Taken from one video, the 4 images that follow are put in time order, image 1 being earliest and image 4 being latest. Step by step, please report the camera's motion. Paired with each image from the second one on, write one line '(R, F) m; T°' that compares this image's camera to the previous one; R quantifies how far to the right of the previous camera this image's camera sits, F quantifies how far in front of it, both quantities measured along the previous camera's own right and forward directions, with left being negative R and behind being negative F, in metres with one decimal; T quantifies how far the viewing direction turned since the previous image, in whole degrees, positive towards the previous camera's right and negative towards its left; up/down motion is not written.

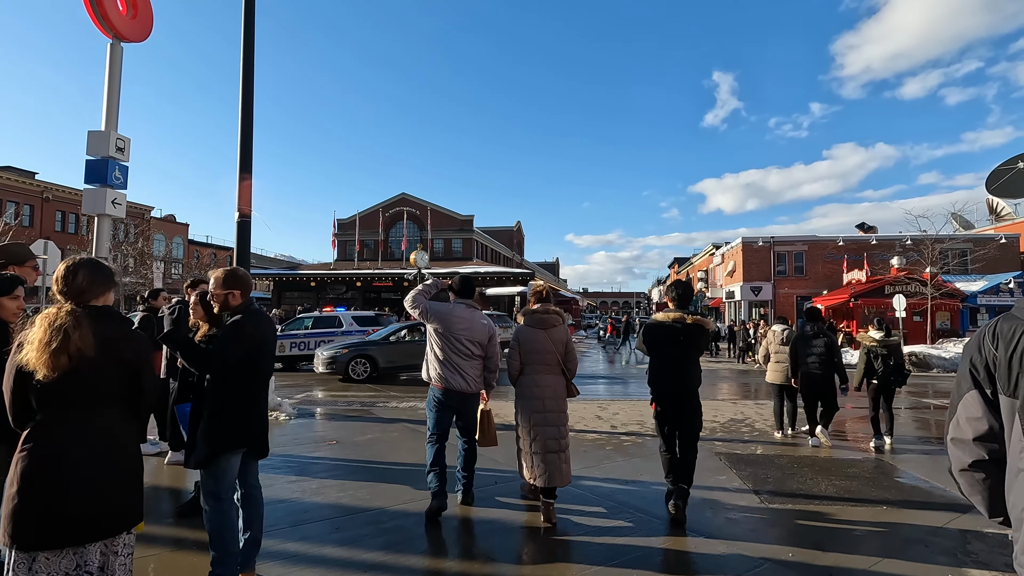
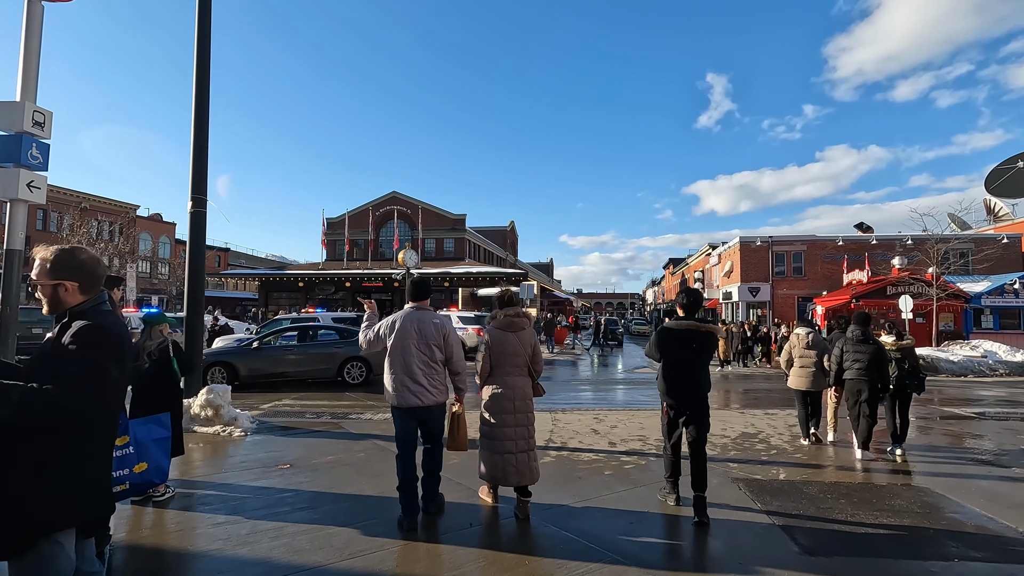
(+0.1, +0.9) m; +1°
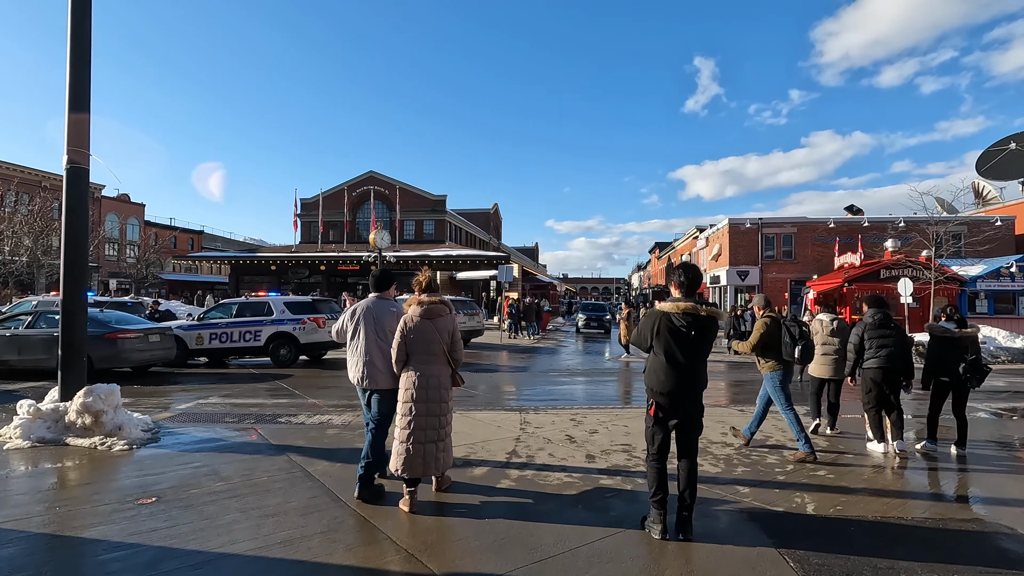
(+0.3, +1.4) m; +1°
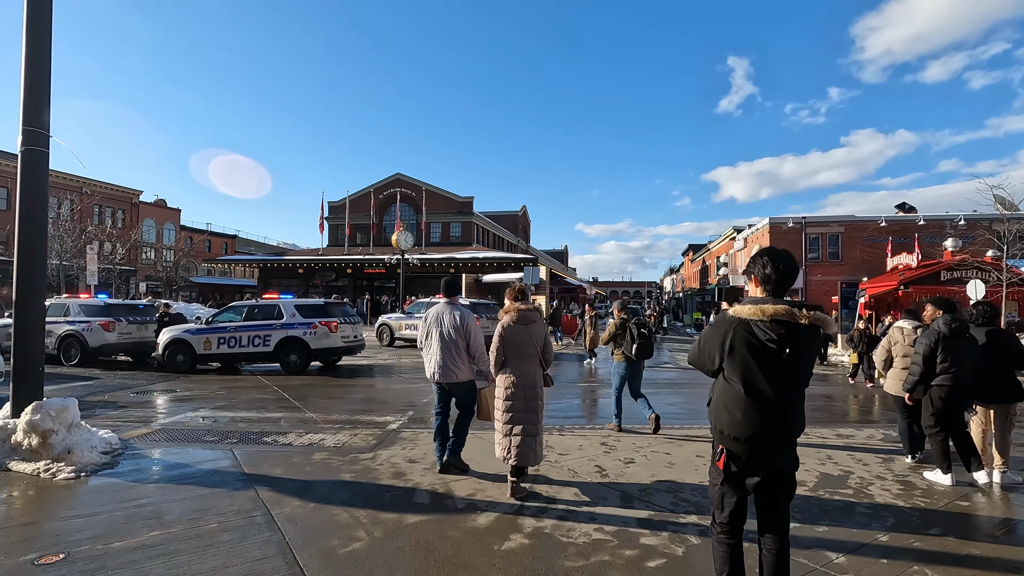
(+0.1, +1.0) m; -3°
